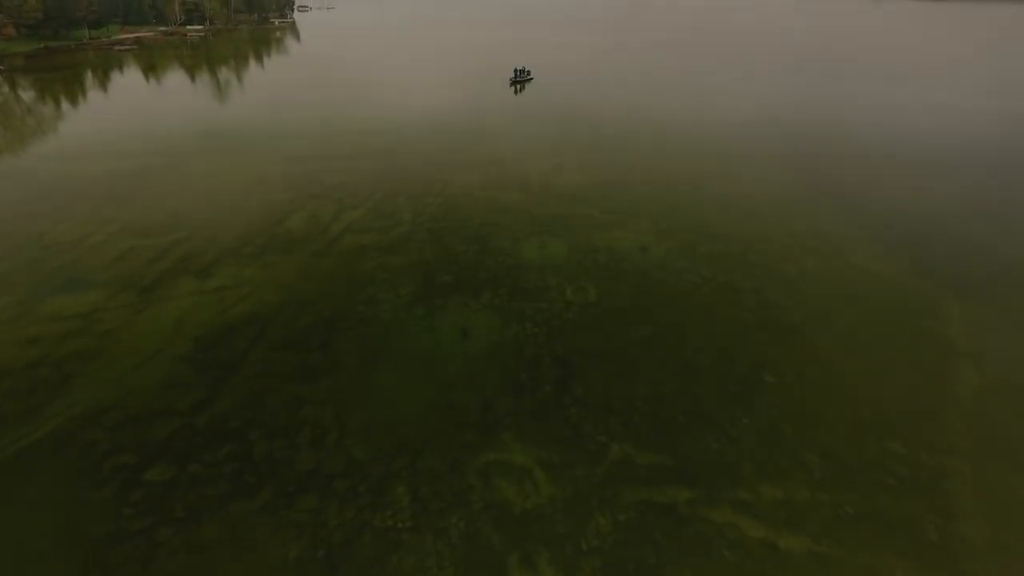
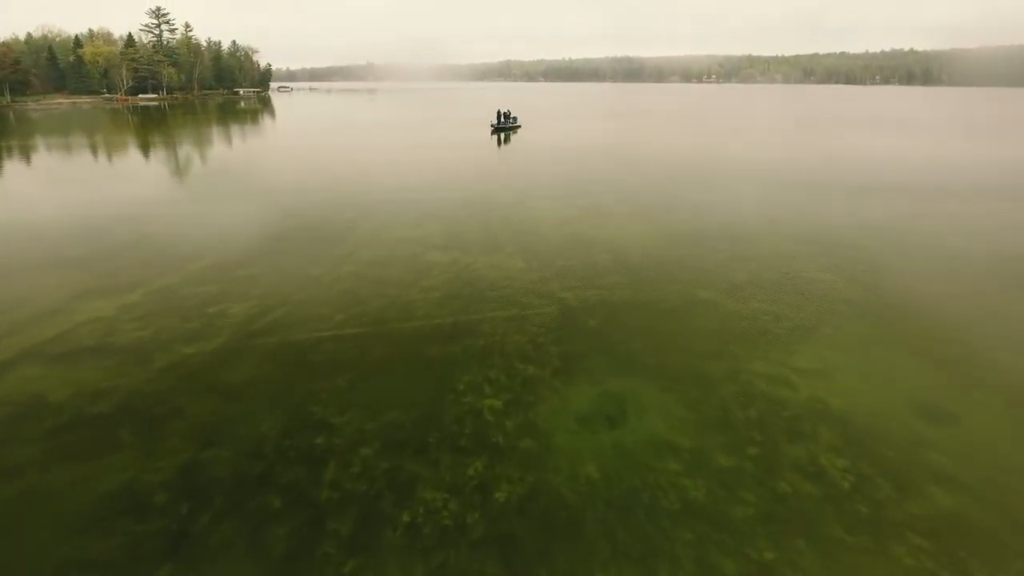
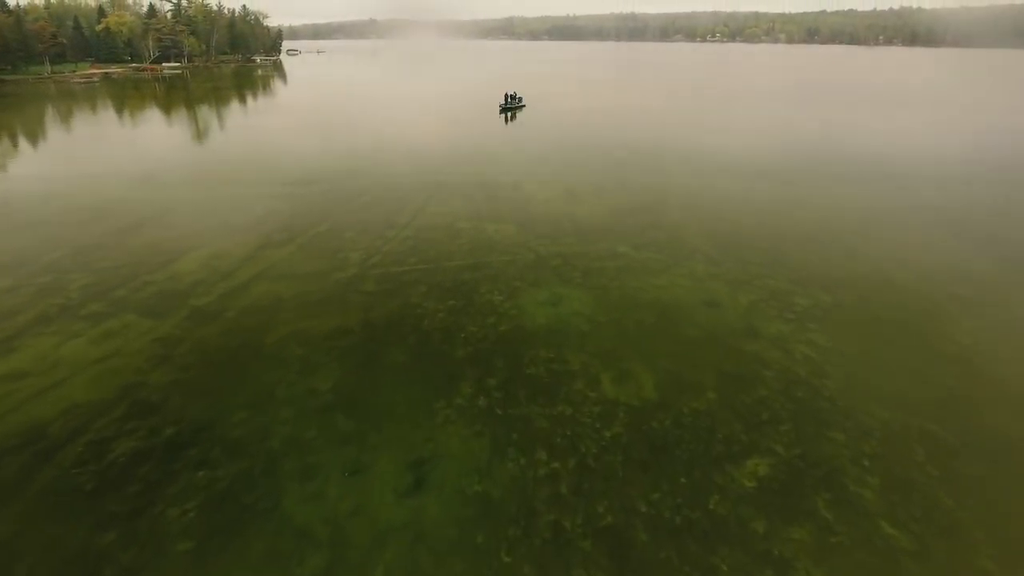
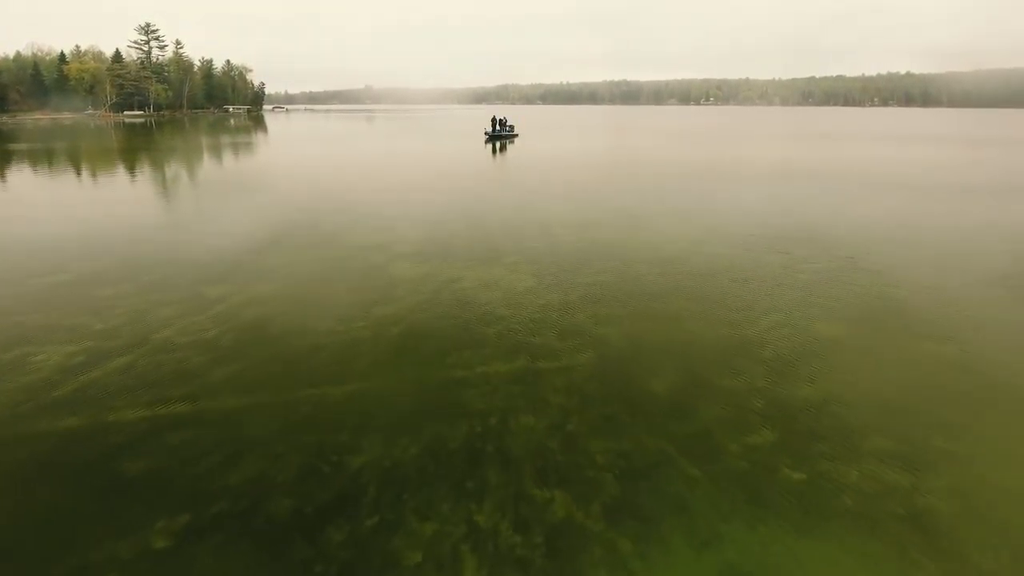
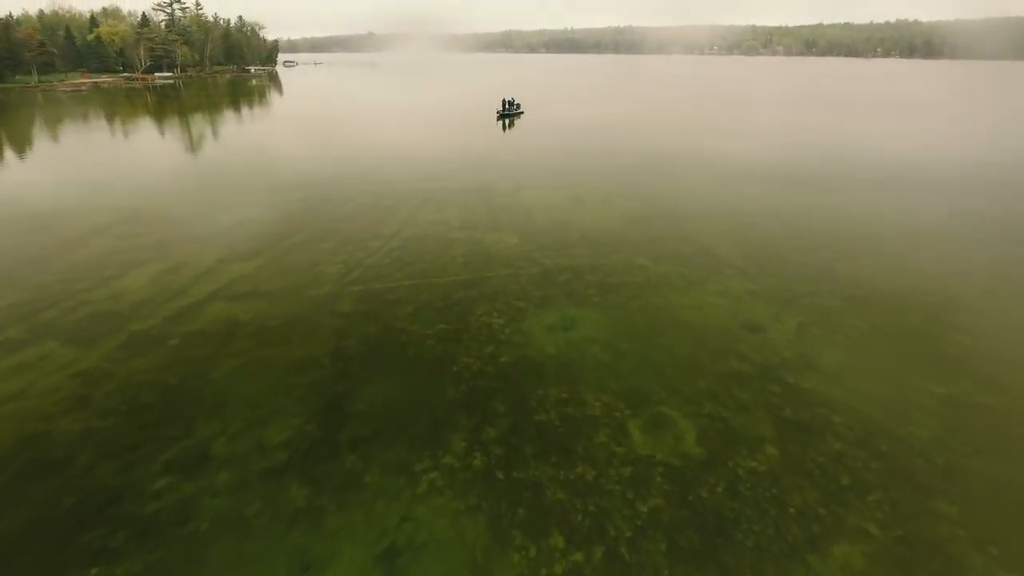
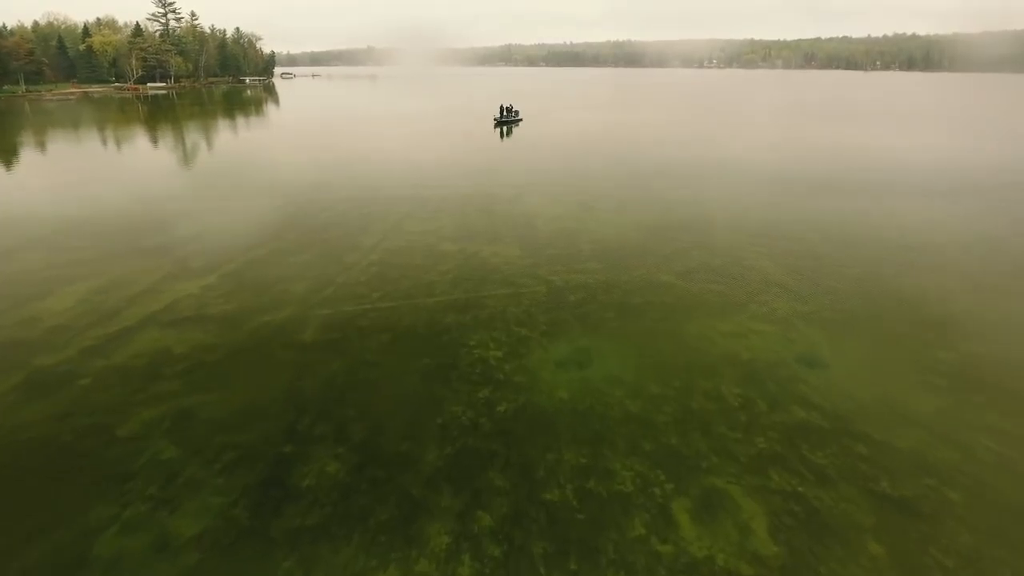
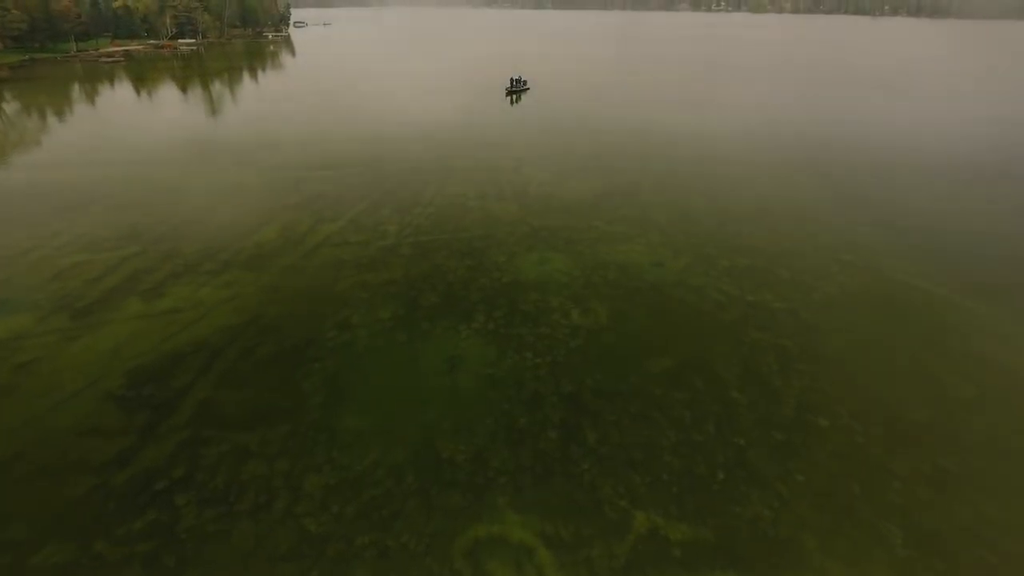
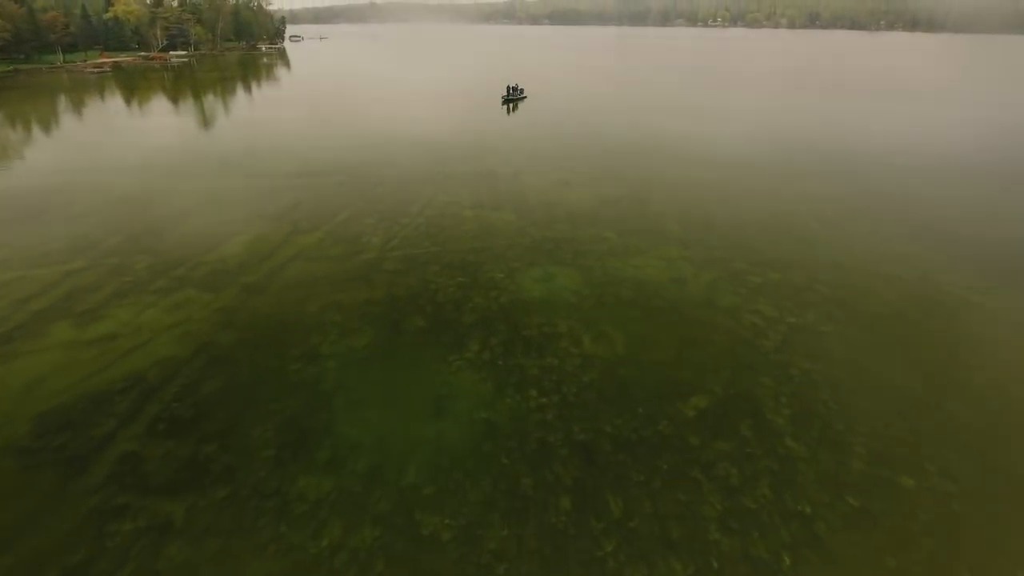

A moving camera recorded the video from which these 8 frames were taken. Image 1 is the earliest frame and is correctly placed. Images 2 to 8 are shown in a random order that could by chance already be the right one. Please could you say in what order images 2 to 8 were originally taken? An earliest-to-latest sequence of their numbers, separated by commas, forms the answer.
7, 8, 3, 5, 6, 2, 4
